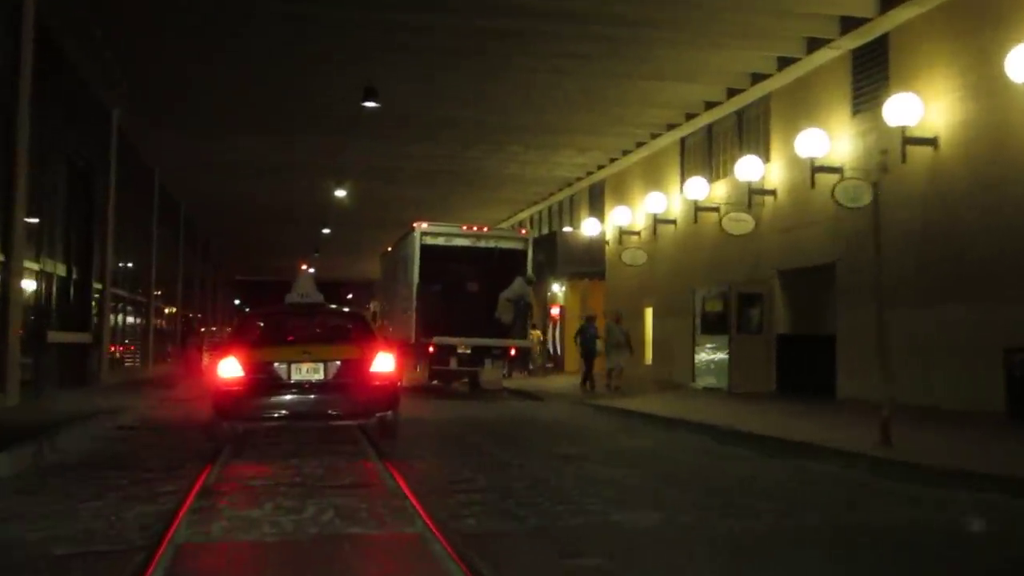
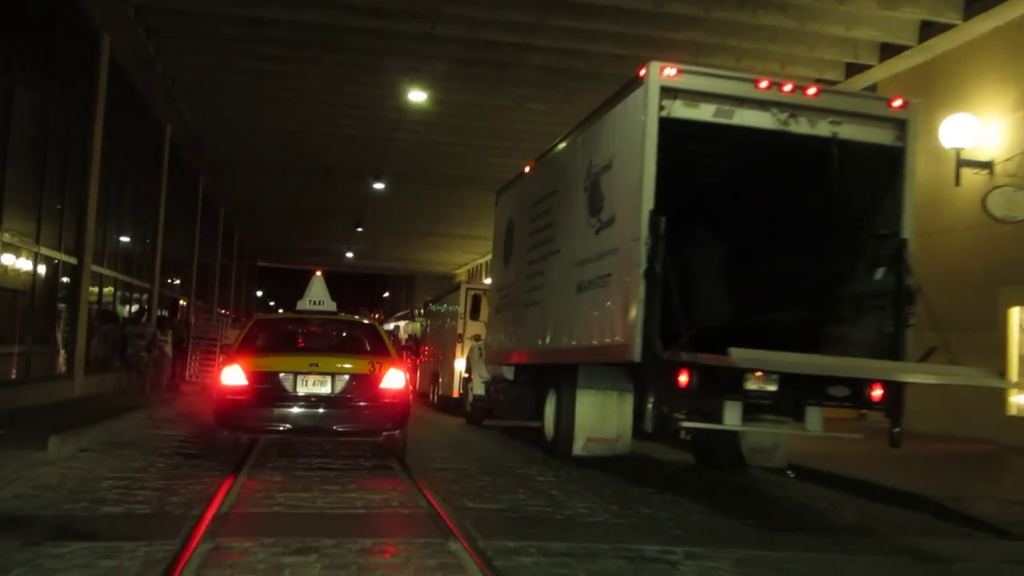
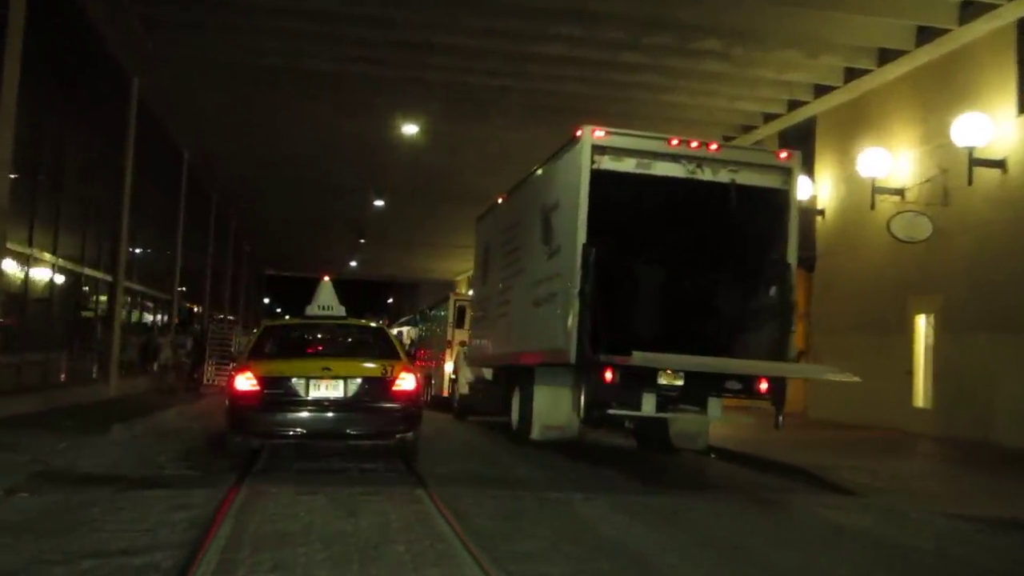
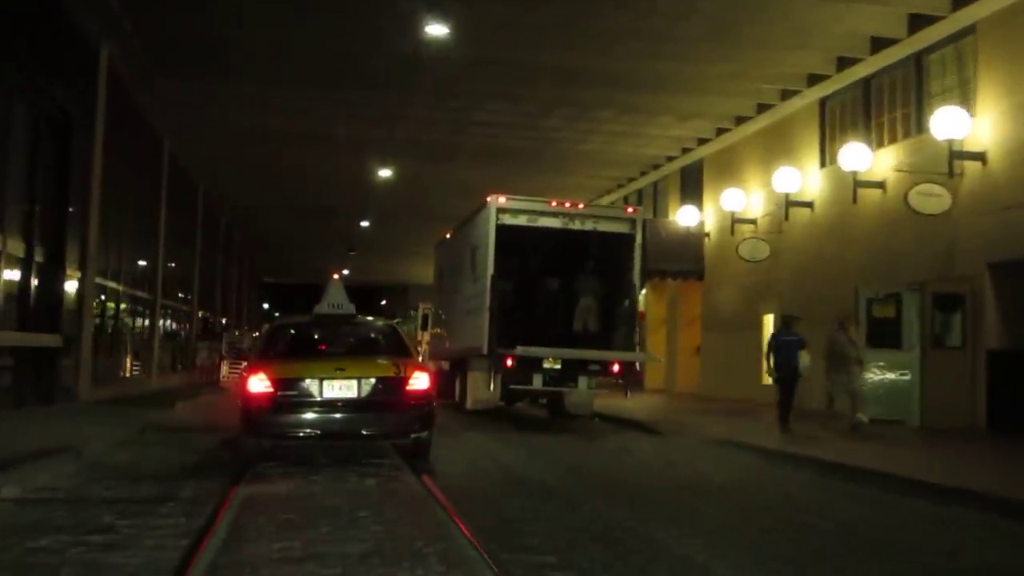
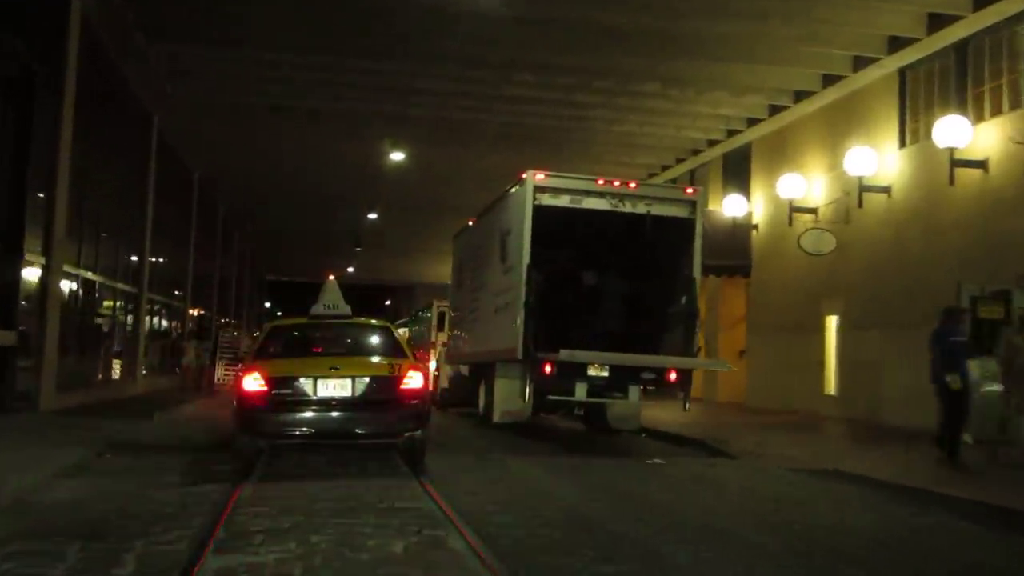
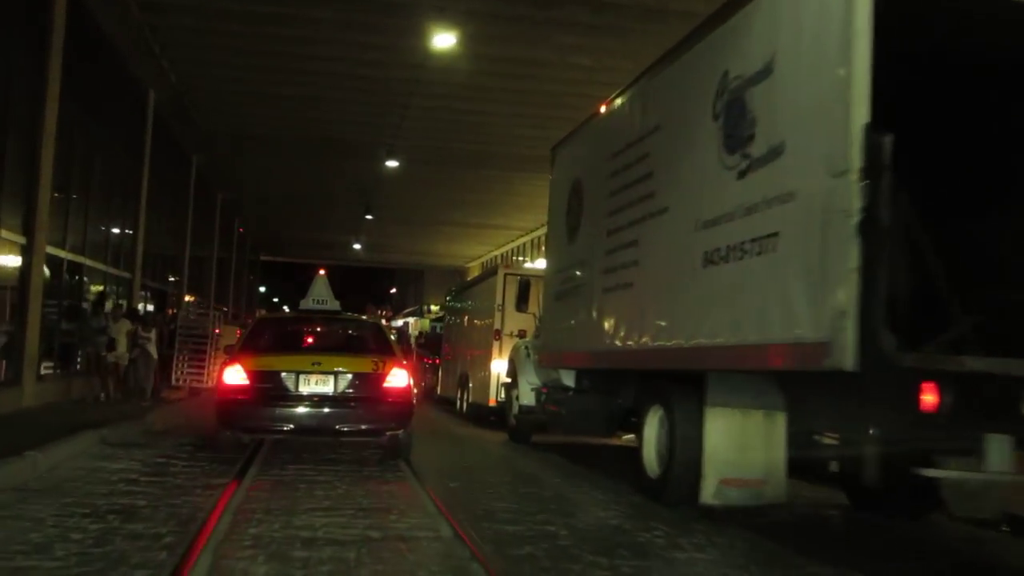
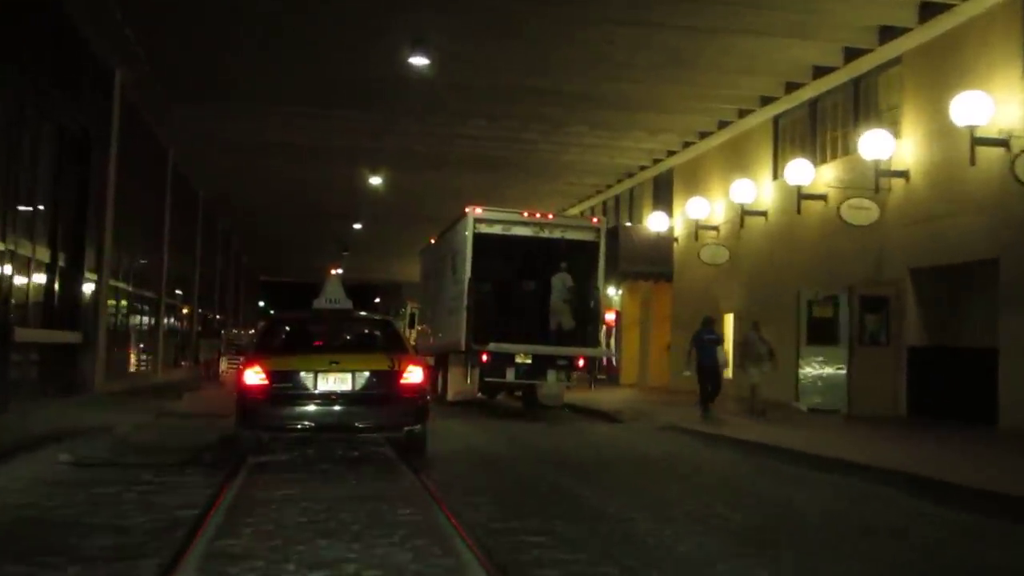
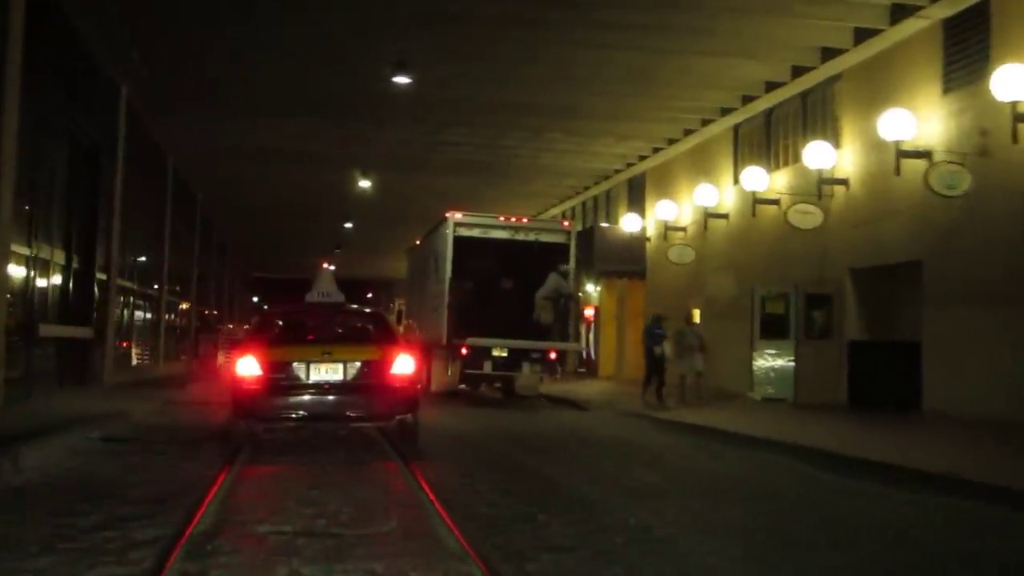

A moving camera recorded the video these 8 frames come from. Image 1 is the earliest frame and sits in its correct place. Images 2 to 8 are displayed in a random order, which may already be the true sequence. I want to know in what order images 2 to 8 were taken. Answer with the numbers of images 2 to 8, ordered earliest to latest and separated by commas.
8, 7, 4, 5, 3, 2, 6
